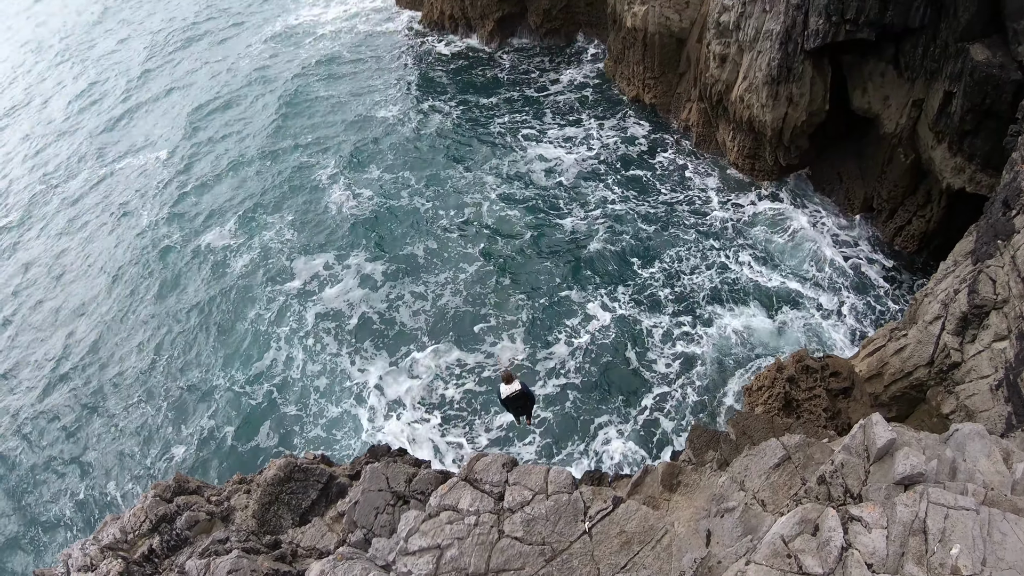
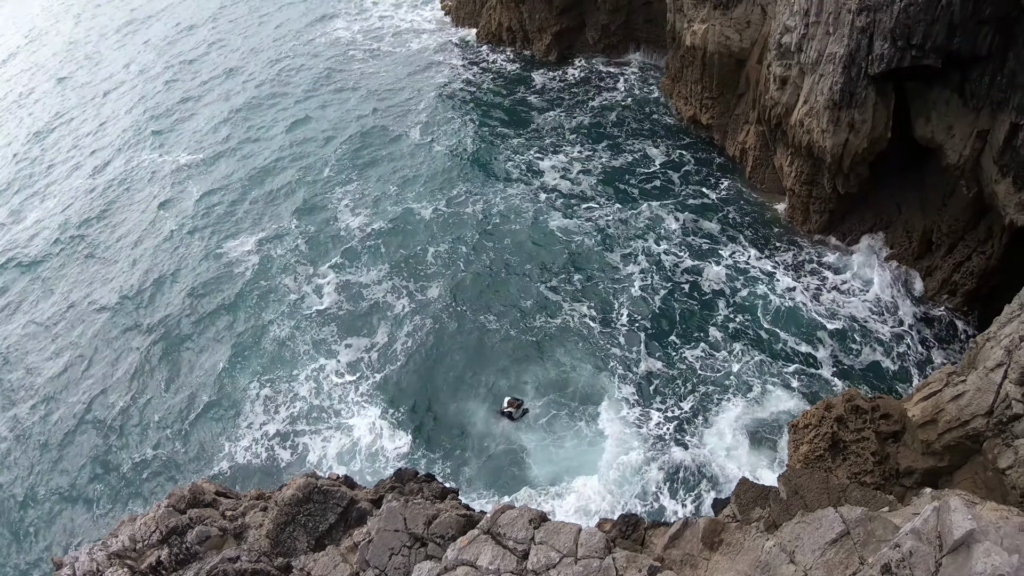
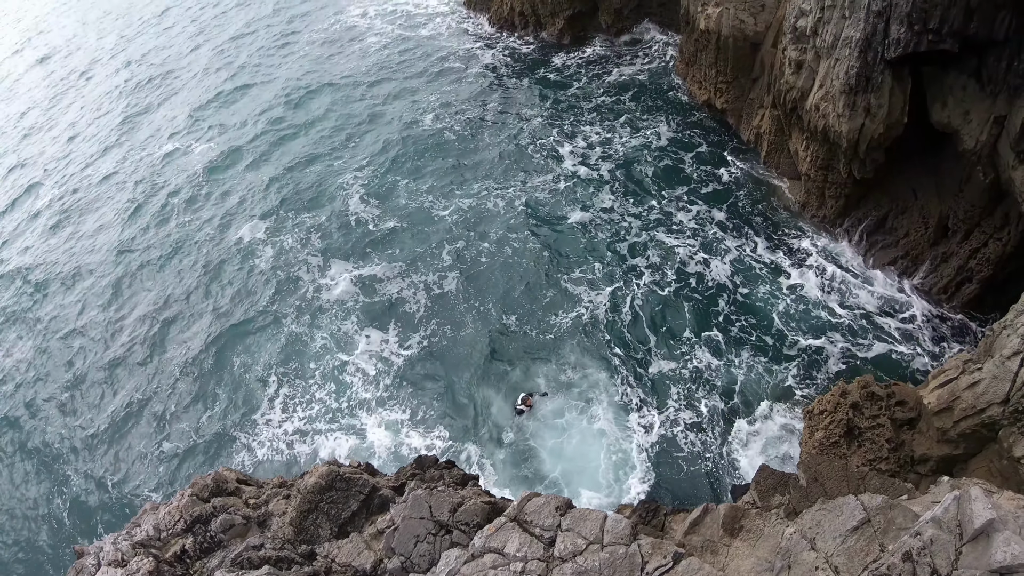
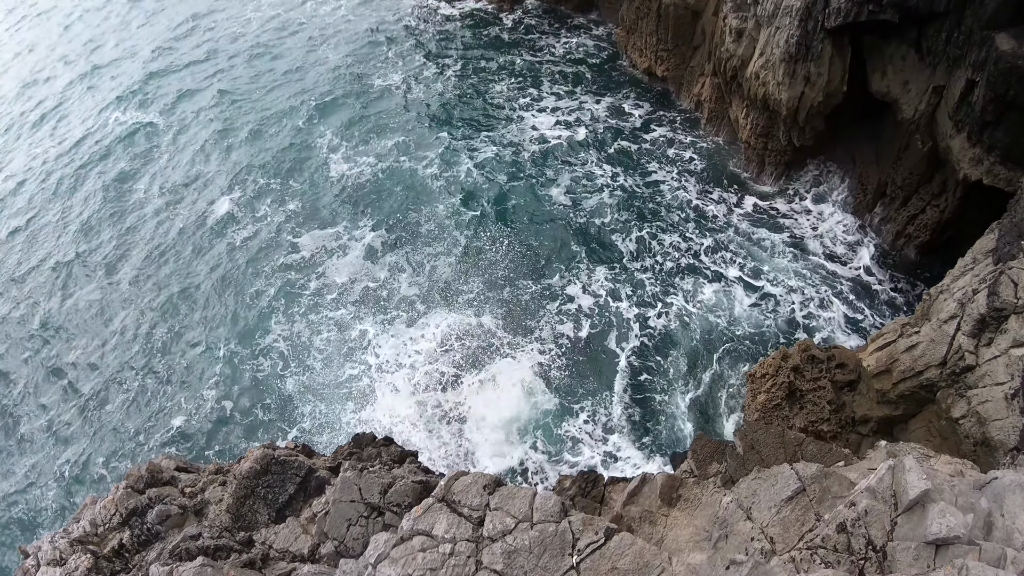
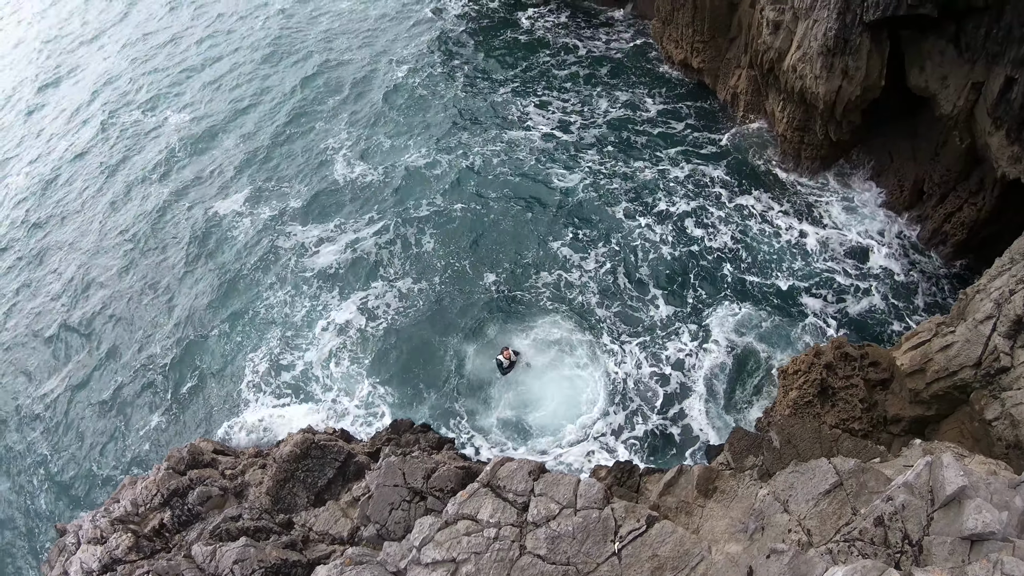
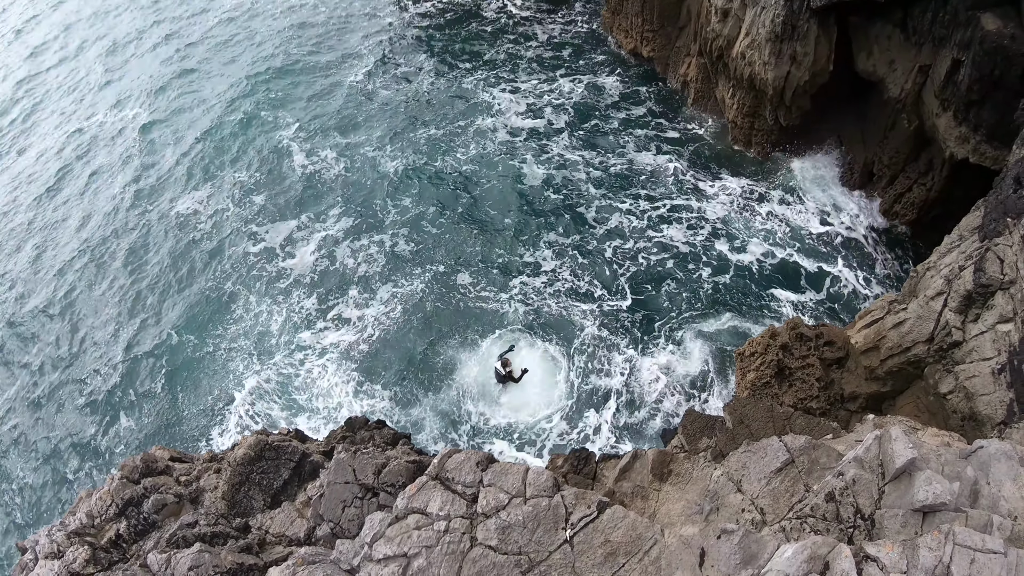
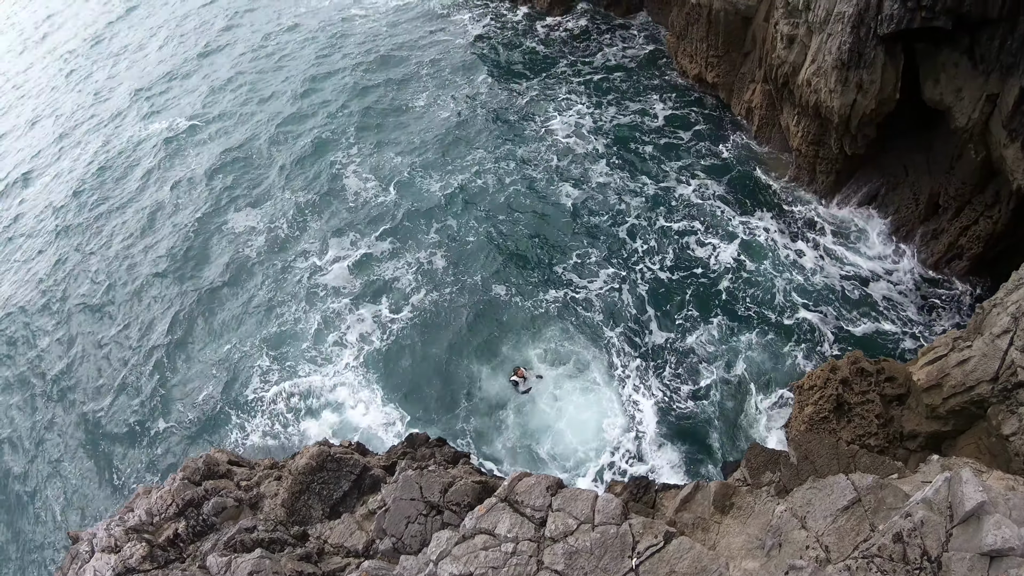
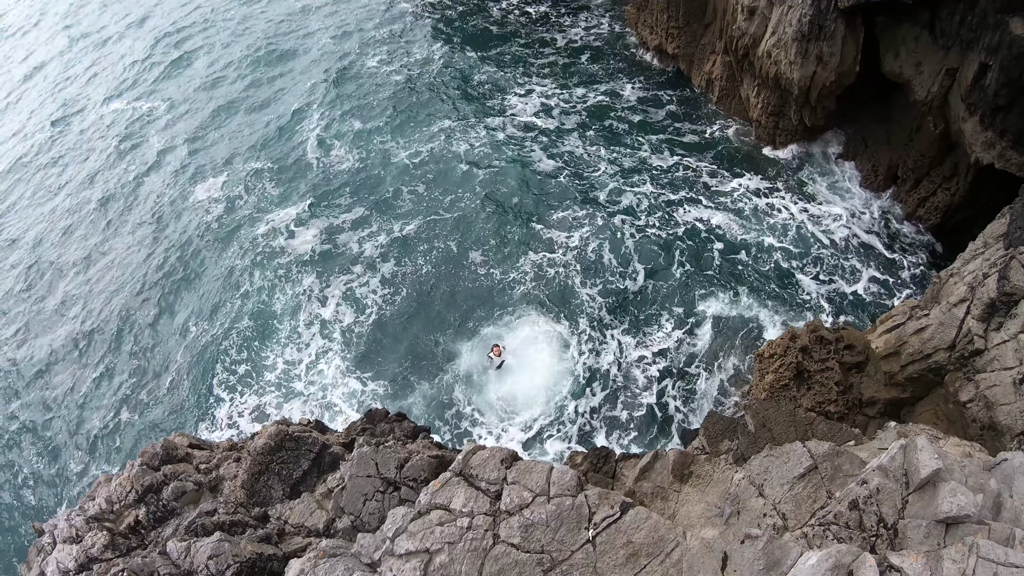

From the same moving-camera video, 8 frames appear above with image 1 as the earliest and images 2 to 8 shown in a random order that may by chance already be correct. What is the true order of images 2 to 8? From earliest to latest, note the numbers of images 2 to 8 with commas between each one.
4, 6, 8, 5, 7, 3, 2
